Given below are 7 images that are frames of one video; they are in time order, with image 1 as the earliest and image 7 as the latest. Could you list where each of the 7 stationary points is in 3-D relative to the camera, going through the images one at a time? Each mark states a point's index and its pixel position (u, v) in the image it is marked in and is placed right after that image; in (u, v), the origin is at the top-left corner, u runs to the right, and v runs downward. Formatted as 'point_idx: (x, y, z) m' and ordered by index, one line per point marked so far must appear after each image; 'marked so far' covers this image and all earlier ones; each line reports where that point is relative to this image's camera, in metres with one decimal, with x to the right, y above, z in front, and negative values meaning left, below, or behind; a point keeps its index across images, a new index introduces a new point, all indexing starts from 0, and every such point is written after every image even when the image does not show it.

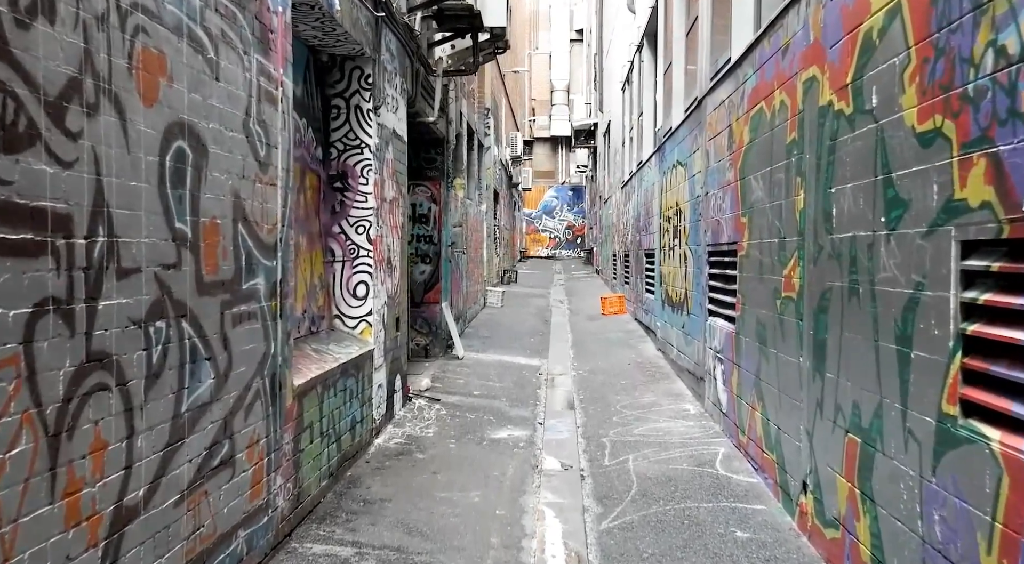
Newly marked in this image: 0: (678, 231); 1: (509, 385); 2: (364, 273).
0: (+1.9, +0.6, +10.0) m
1: (0.0, -1.2, +9.7) m
2: (-1.2, +0.1, +6.9) m
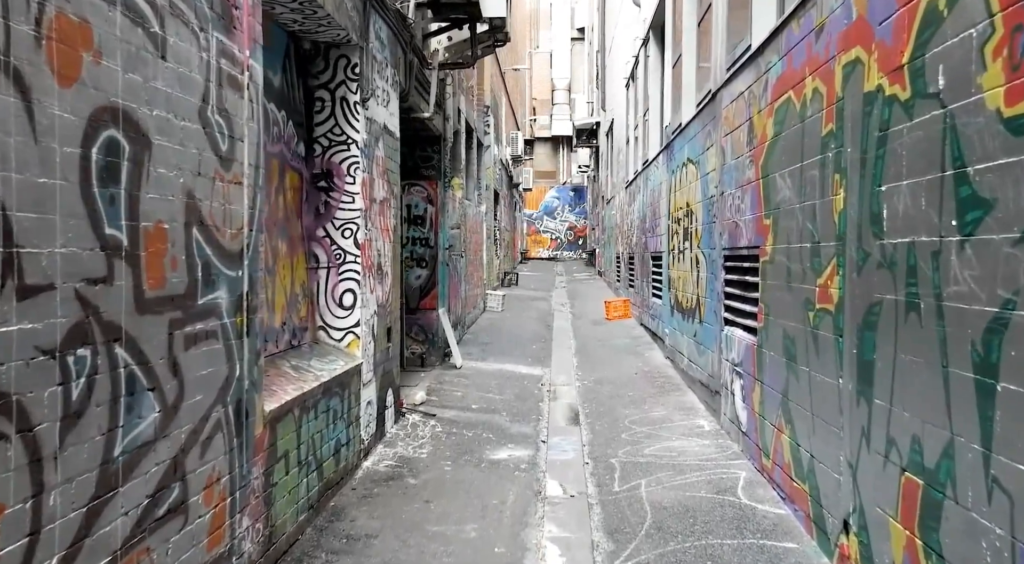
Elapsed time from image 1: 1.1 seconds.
0: (+2.0, +0.5, +9.5) m
1: (0.0, -1.2, +9.1) m
2: (-1.2, 0.0, +6.3) m
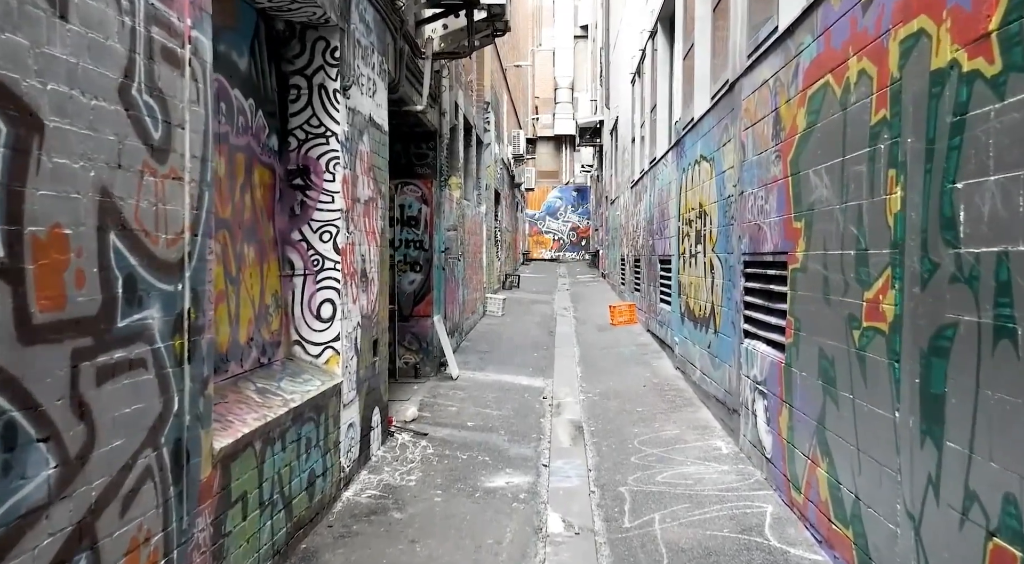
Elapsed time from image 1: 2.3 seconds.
0: (+1.9, +0.5, +8.8) m
1: (0.0, -1.3, +8.4) m
2: (-1.2, -0.1, +5.6) m
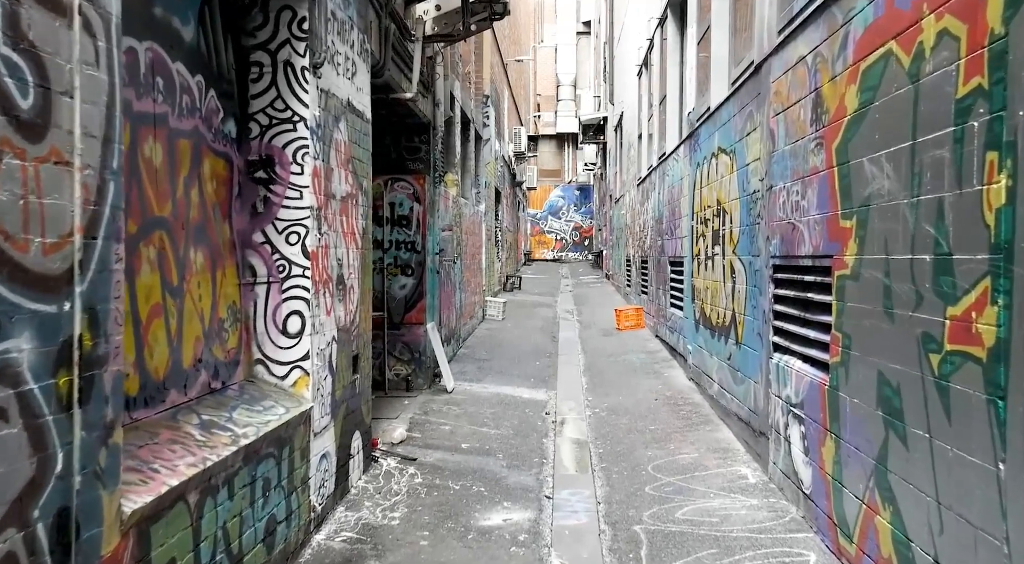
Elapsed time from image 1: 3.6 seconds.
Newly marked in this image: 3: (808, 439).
0: (+1.9, +0.4, +8.0) m
1: (0.0, -1.3, +7.7) m
2: (-1.2, -0.1, +4.9) m
3: (+1.7, -0.9, +5.1) m
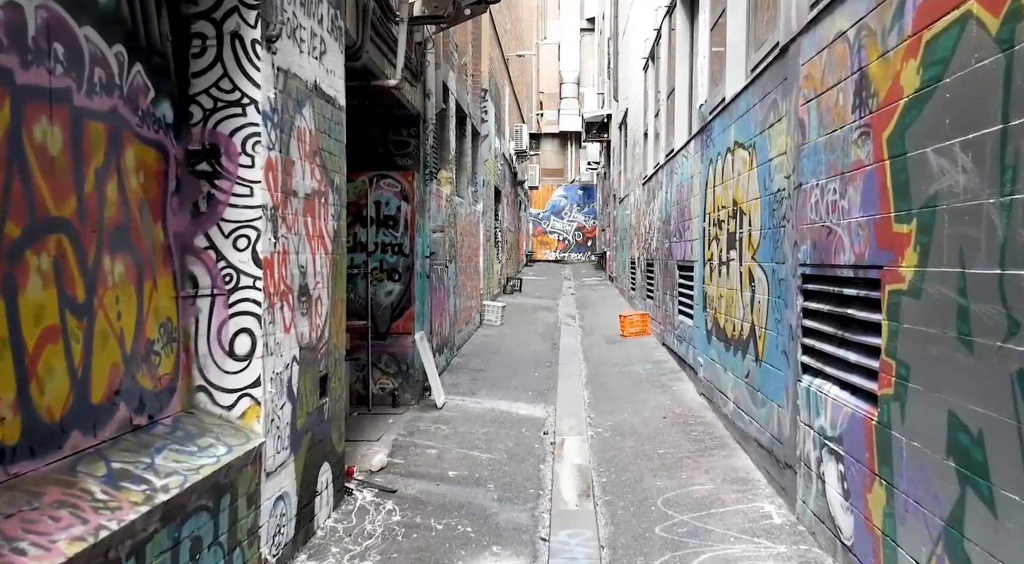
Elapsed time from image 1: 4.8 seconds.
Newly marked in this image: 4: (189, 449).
0: (+1.9, +0.3, +7.2) m
1: (-0.1, -1.4, +6.9) m
2: (-1.3, -0.2, +4.1) m
3: (+1.7, -1.0, +4.3) m
4: (-1.4, -0.7, +3.7) m
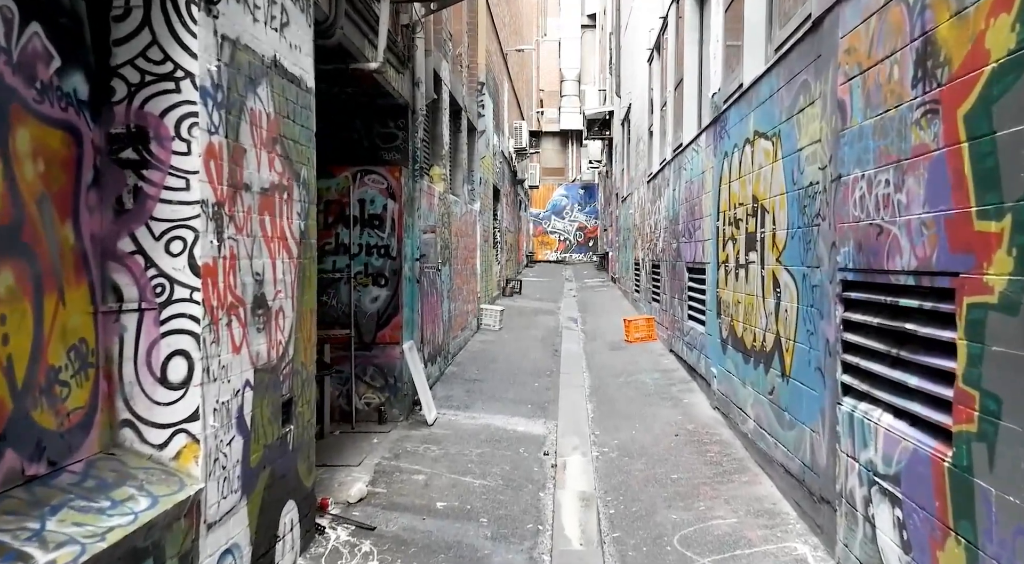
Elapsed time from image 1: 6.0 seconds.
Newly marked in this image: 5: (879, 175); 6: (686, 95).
0: (+1.9, +0.3, +6.5) m
1: (-0.1, -1.5, +6.2) m
2: (-1.3, -0.2, +3.4) m
3: (+1.7, -1.0, +3.6) m
4: (-1.4, -0.8, +3.0) m
5: (+1.7, +0.5, +4.0) m
6: (+2.1, +2.3, +10.5) m
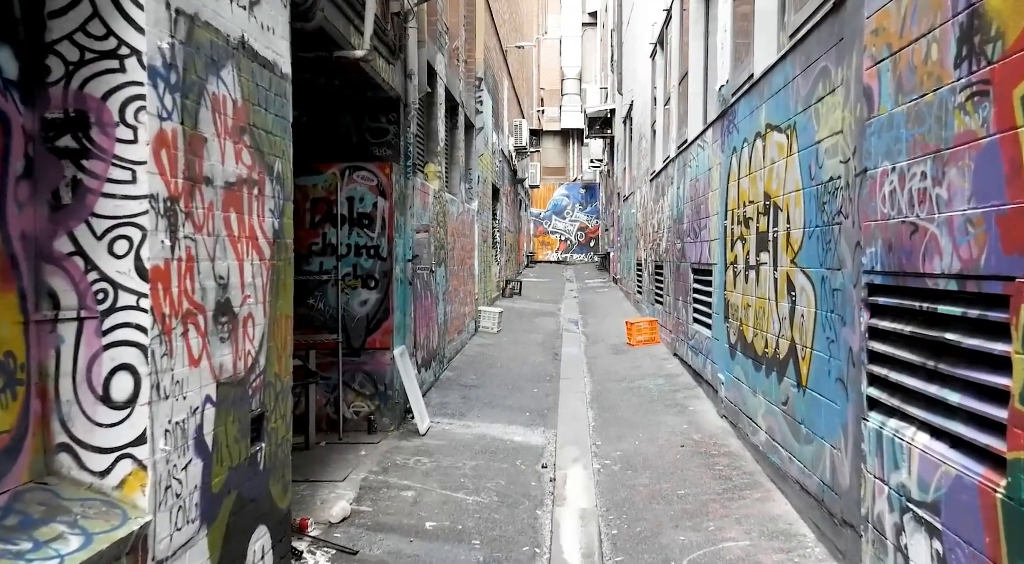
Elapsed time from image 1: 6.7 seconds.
0: (+1.8, +0.3, +6.1) m
1: (-0.1, -1.5, +5.8) m
2: (-1.3, -0.2, +3.0) m
3: (+1.6, -1.1, +3.2) m
4: (-1.4, -0.8, +2.6) m
5: (+1.7, +0.5, +3.6) m
6: (+2.1, +2.3, +10.1) m
